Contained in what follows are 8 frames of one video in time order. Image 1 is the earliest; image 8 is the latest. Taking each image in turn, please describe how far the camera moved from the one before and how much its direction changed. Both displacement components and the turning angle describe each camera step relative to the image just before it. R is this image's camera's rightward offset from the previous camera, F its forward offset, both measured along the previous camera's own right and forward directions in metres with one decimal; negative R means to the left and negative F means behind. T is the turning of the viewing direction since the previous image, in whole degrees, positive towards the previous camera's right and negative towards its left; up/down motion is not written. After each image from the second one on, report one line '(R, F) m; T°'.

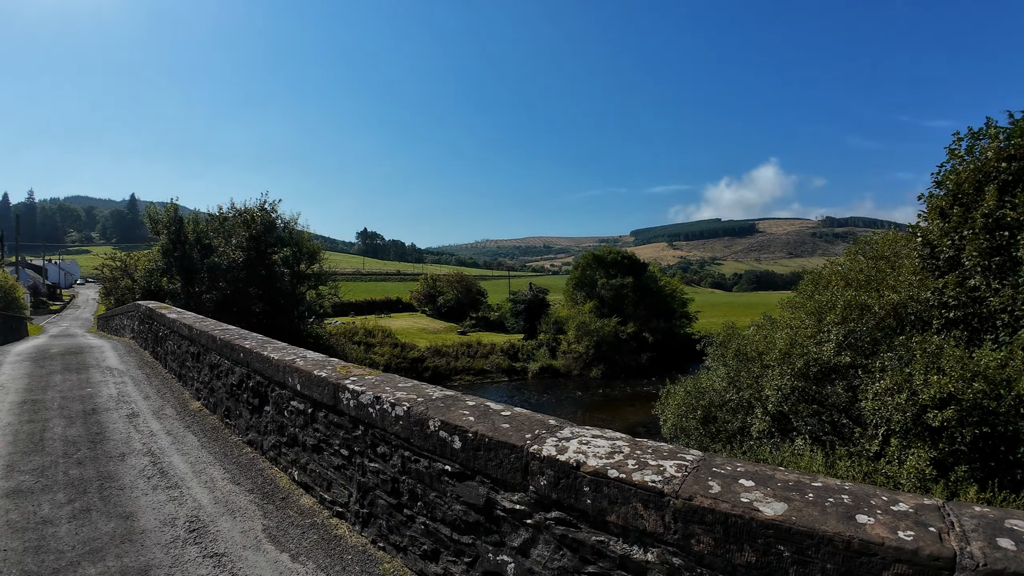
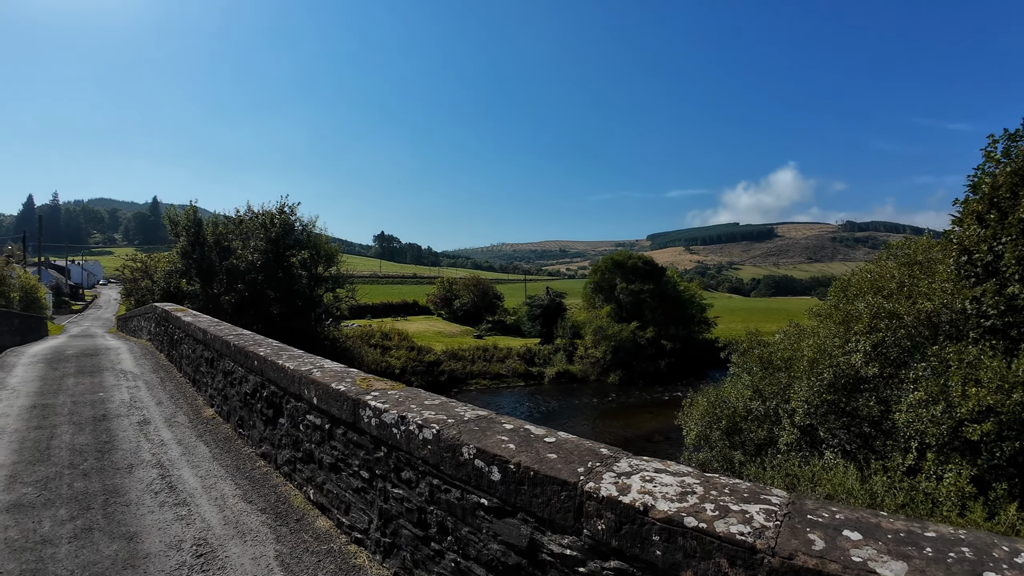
(-0.1, +0.3) m; -2°
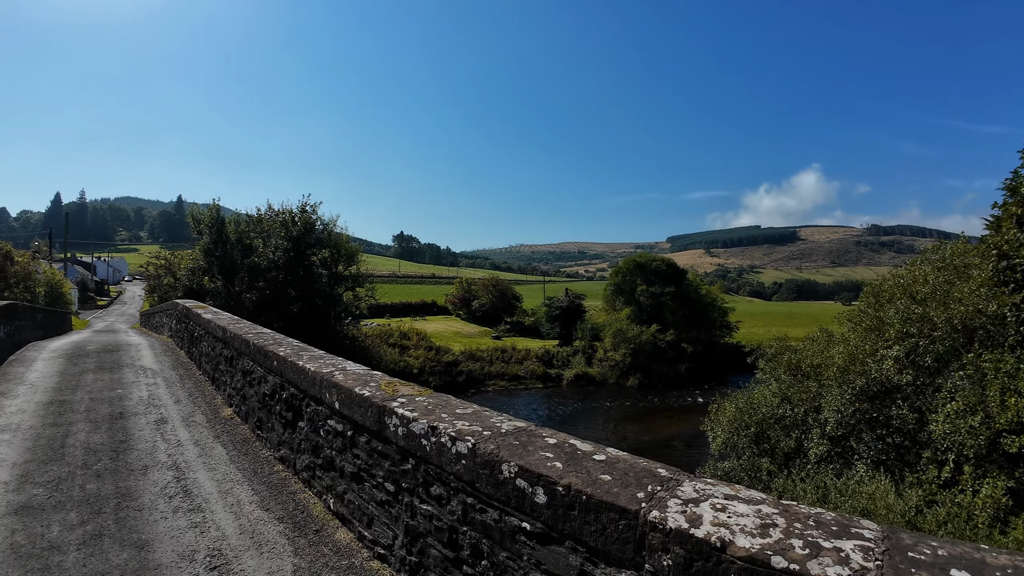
(-0.1, +0.2) m; -2°
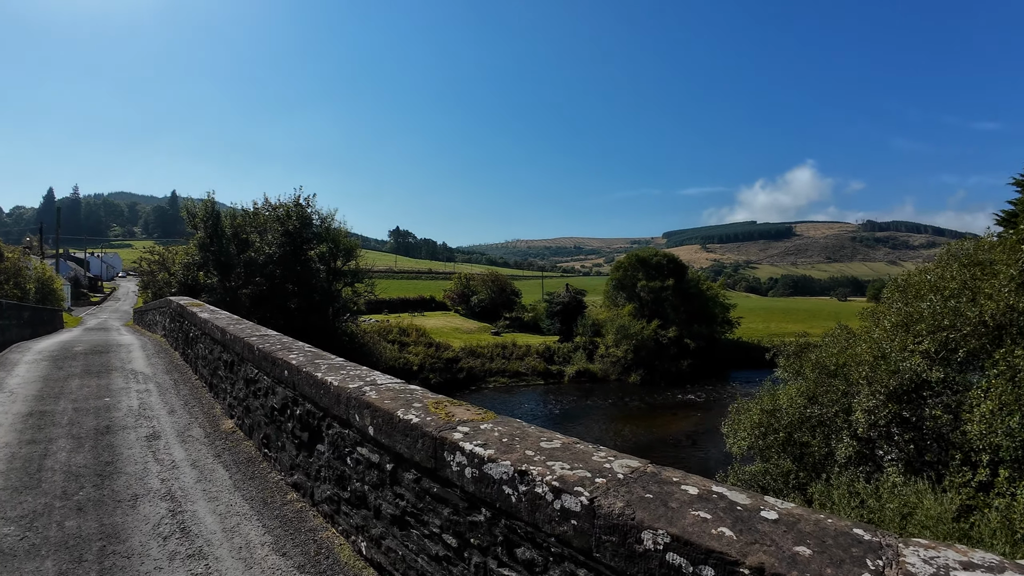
(-0.4, +0.6) m; 0°
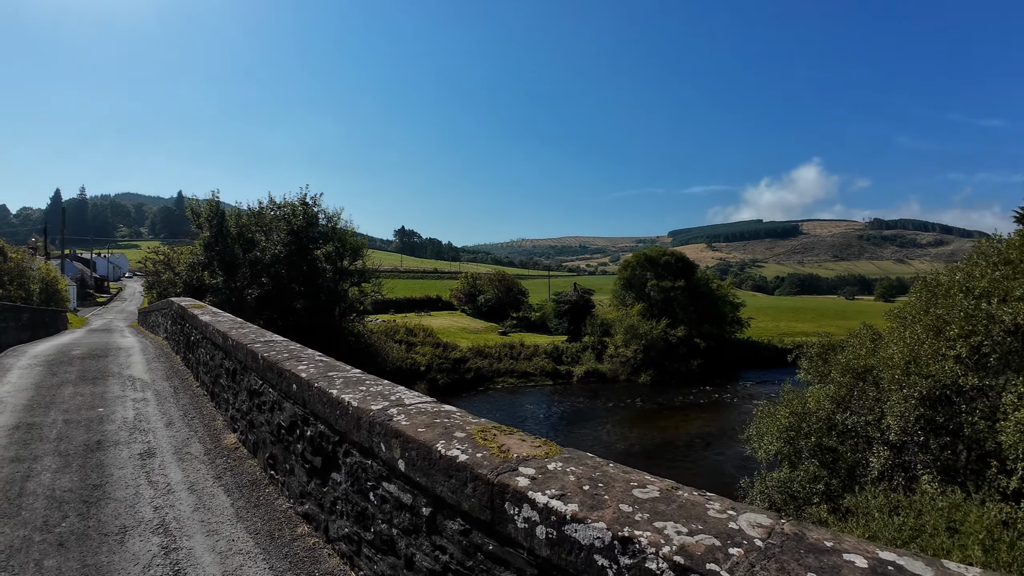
(-0.2, +0.4) m; -1°
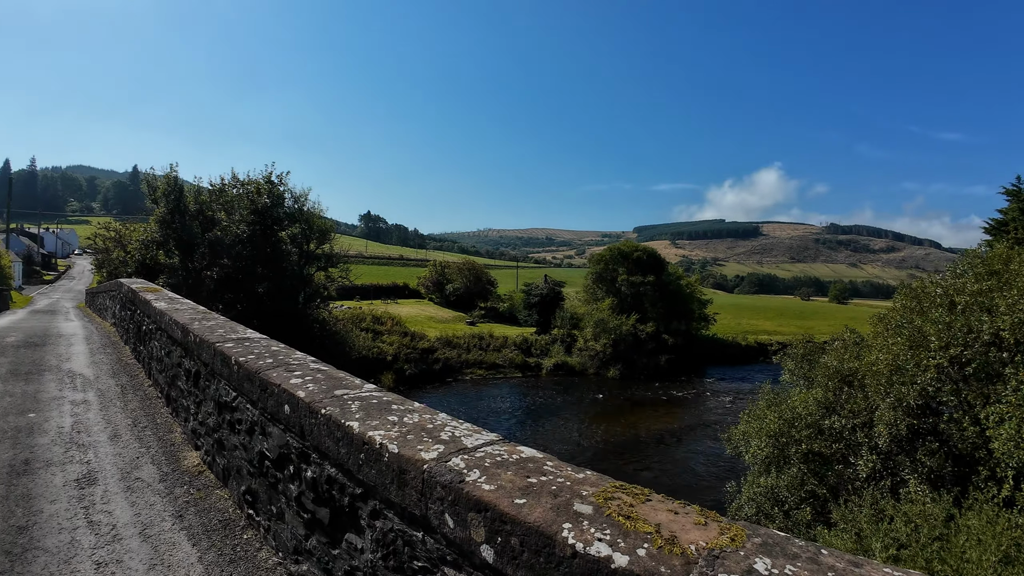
(-0.5, +0.6) m; +4°
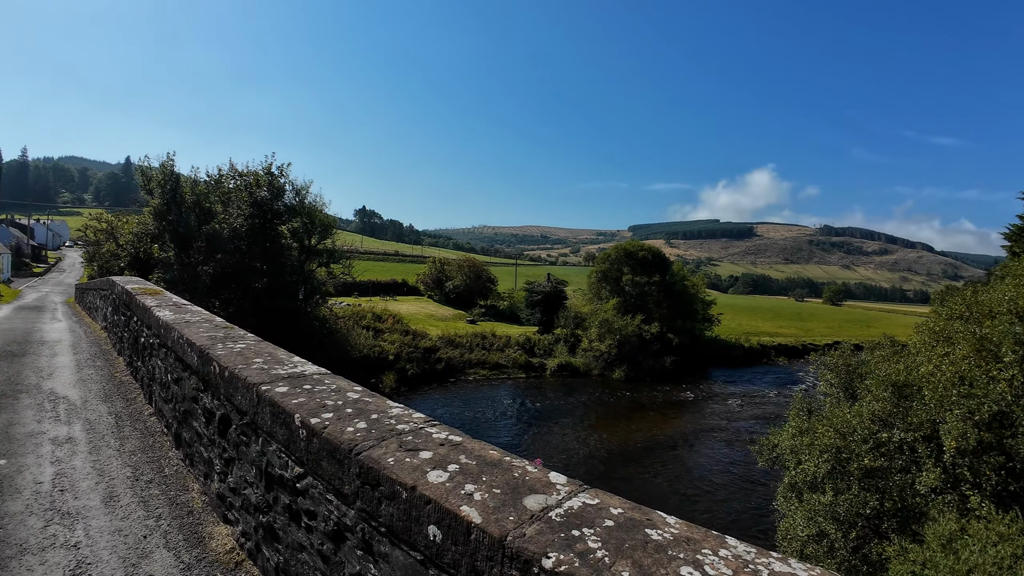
(-0.8, +0.9) m; +1°
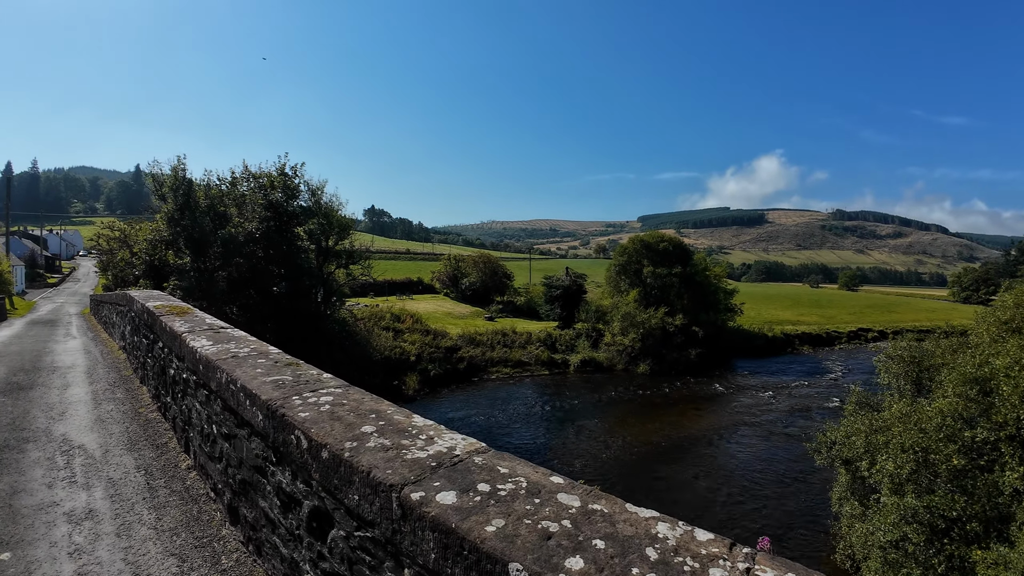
(-0.8, +0.8) m; -1°
